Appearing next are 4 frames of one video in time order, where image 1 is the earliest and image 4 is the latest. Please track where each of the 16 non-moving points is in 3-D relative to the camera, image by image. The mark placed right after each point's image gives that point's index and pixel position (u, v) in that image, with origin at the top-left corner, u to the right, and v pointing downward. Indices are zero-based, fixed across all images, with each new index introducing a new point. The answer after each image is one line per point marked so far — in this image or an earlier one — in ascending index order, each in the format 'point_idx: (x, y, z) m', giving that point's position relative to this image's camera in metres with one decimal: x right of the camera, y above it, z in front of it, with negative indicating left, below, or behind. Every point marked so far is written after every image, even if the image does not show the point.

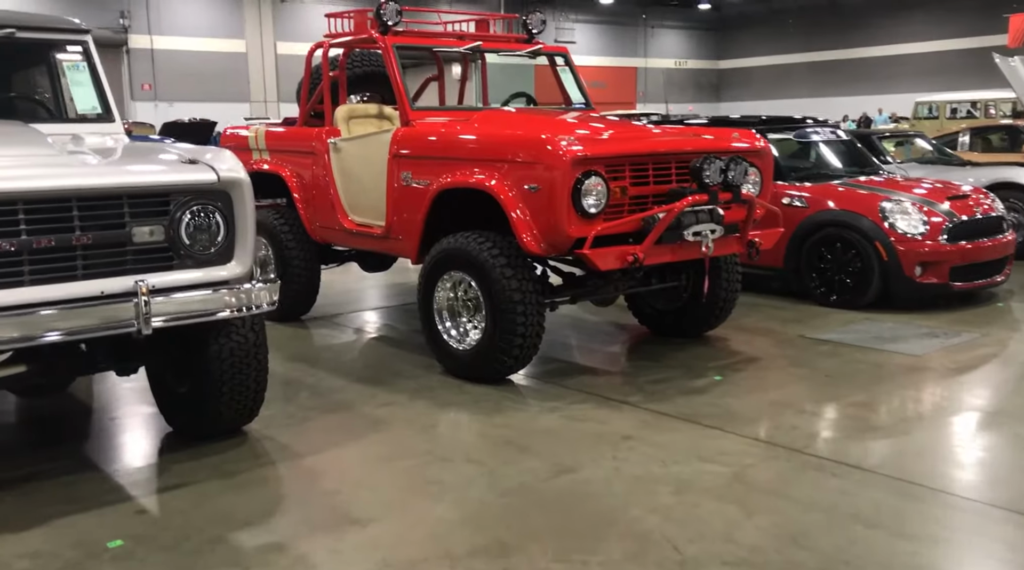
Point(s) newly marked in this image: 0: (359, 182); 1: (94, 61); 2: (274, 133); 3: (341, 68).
0: (-1.0, +0.7, +6.0) m
1: (-2.2, +1.2, +4.9) m
2: (-1.7, +1.1, +6.7) m
3: (-1.2, +1.5, +6.4) m
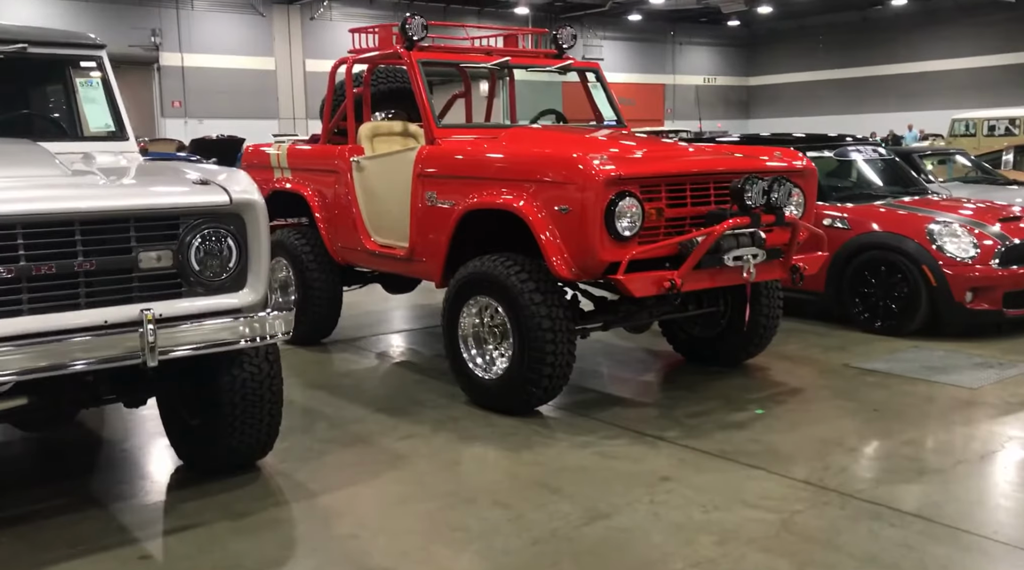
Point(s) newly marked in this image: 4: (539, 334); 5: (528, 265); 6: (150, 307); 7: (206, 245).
0: (-0.8, +0.5, +5.8) m
1: (-2.0, +1.0, +4.7) m
2: (-1.5, +0.9, +6.5) m
3: (-1.0, +1.3, +6.3) m
4: (+0.1, -0.2, +4.6) m
5: (+0.1, +0.1, +4.7) m
6: (-1.3, -0.1, +3.3) m
7: (-1.1, +0.1, +3.5) m
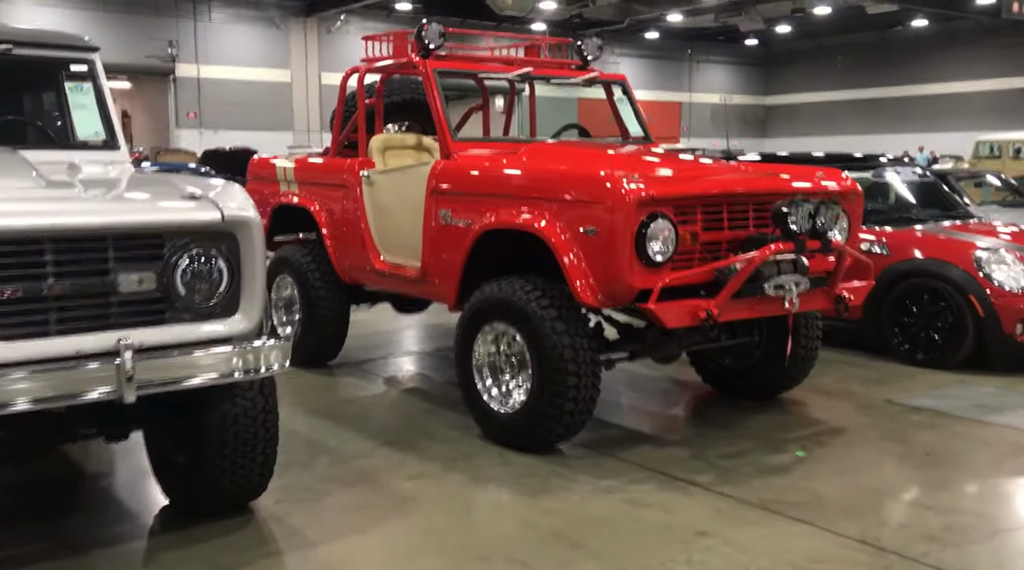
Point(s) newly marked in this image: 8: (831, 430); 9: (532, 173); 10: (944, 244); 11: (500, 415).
0: (-0.7, +0.4, +5.5) m
1: (-1.9, +0.9, +4.4) m
2: (-1.3, +0.8, +6.1) m
3: (-0.8, +1.2, +5.9) m
4: (+0.2, -0.4, +4.2) m
5: (+0.2, 0.0, +4.4) m
6: (-1.2, -0.2, +3.0) m
7: (-1.0, +0.1, +3.1) m
8: (+1.6, -0.7, +4.7) m
9: (+0.1, +0.5, +4.5) m
10: (+2.8, +0.3, +6.0) m
11: (-0.1, -0.6, +4.5) m
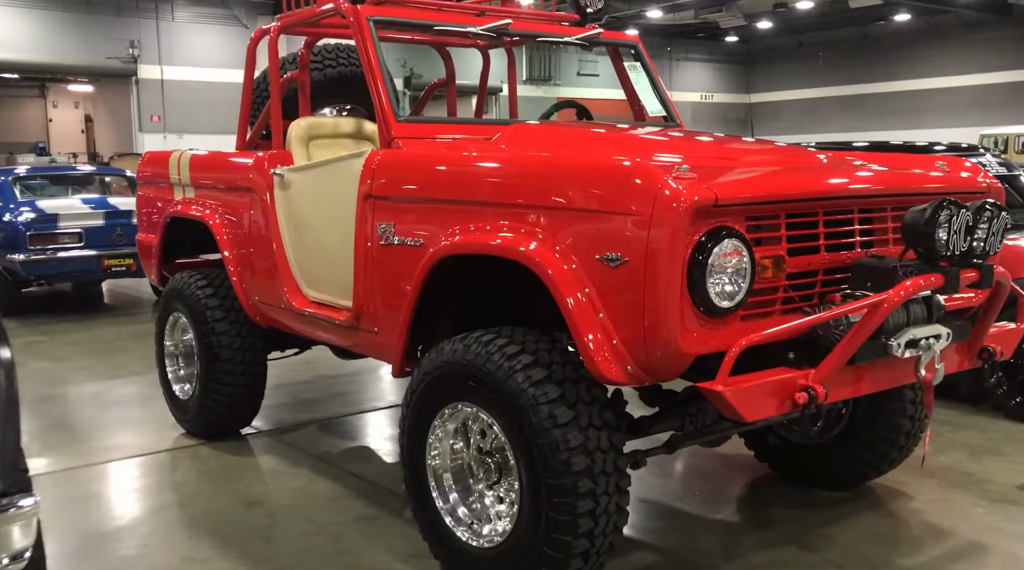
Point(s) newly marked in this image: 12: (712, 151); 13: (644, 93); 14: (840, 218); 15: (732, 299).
0: (-0.8, +0.2, +3.8) m
1: (-2.0, +0.7, +2.7) m
2: (-1.5, +0.6, +4.5) m
3: (-1.0, +1.0, +4.3) m
4: (+0.1, -0.5, +2.6) m
5: (+0.1, -0.2, +2.7) m
6: (-1.2, -0.3, +1.3) m
7: (-1.1, -0.1, +1.5) m
8: (+1.5, -0.9, +3.1) m
9: (0.0, +0.4, +2.8) m
10: (+2.6, +0.1, +4.5) m
11: (-0.1, -0.8, +2.9) m
12: (+0.6, +0.4, +3.0) m
13: (+0.6, +0.9, +4.5) m
14: (+1.0, +0.2, +2.8) m
15: (+0.6, 0.0, +2.5) m
